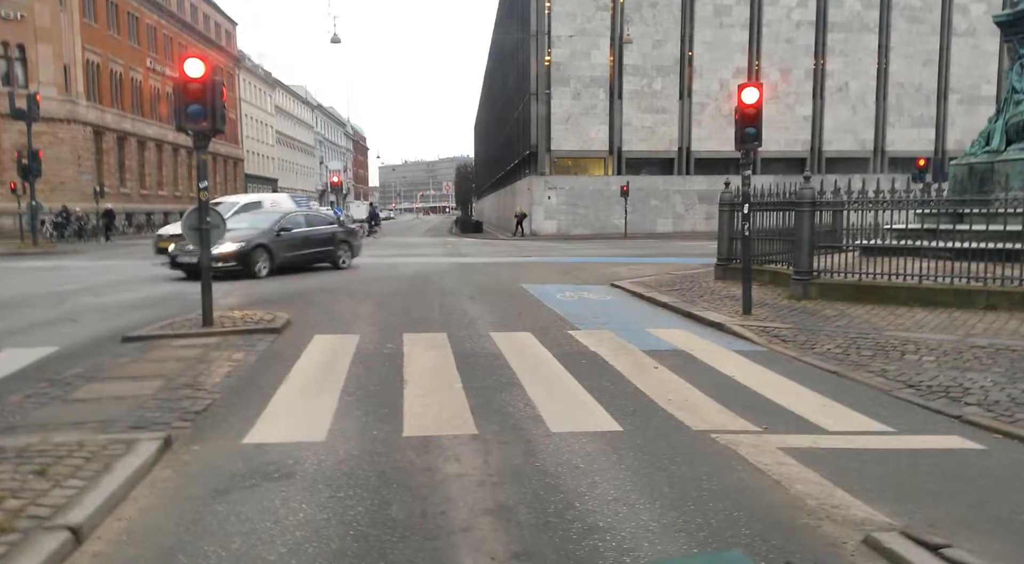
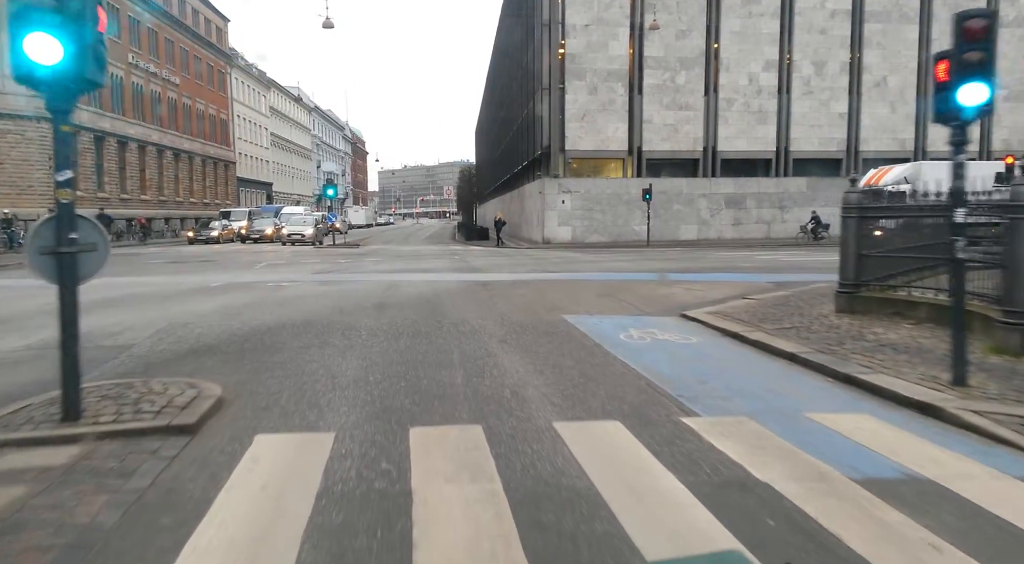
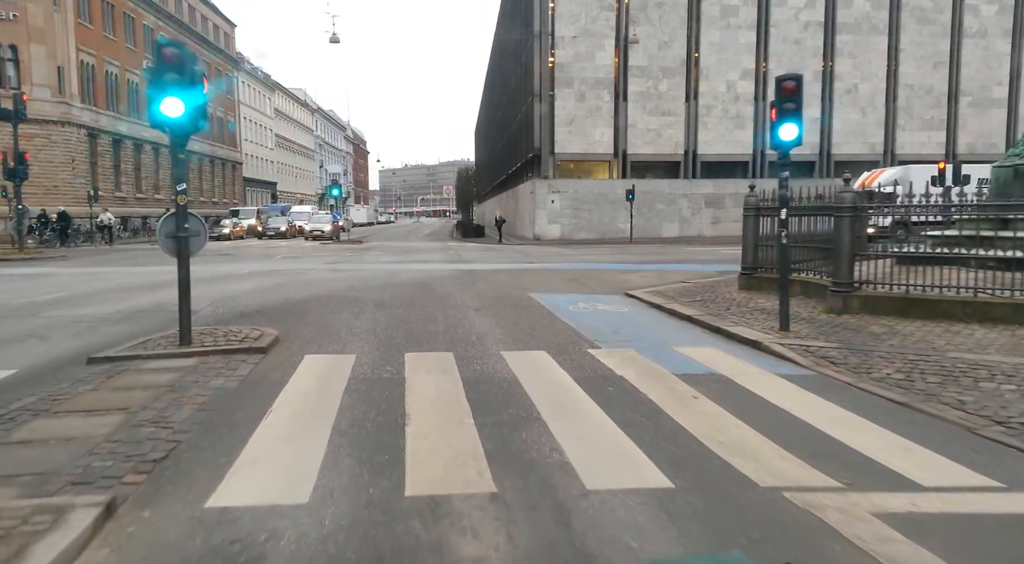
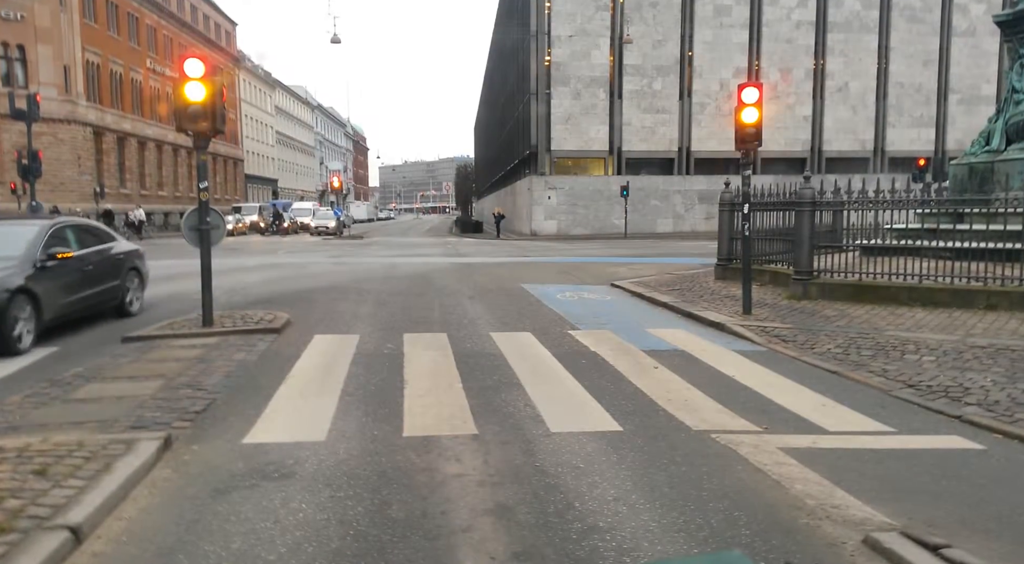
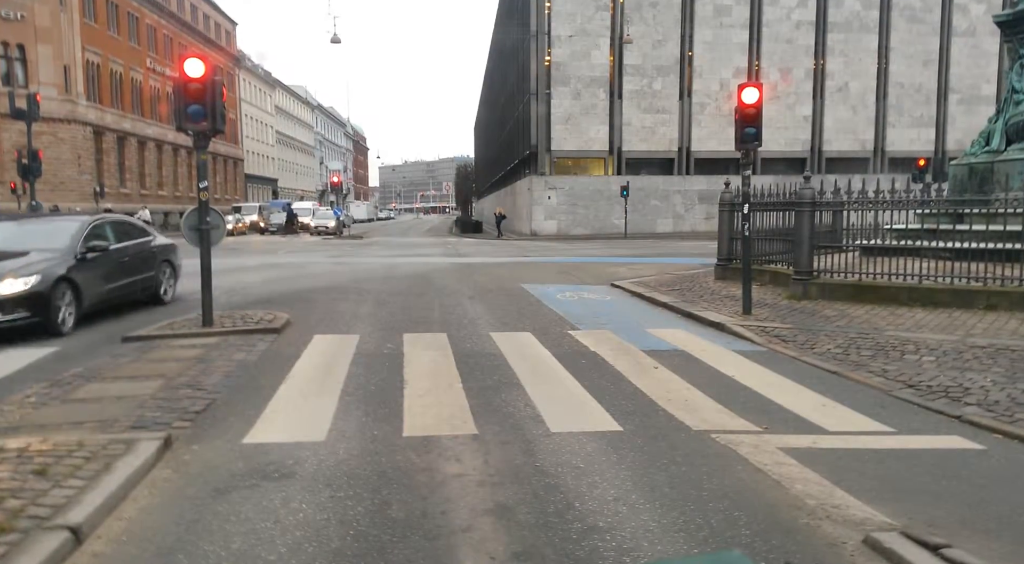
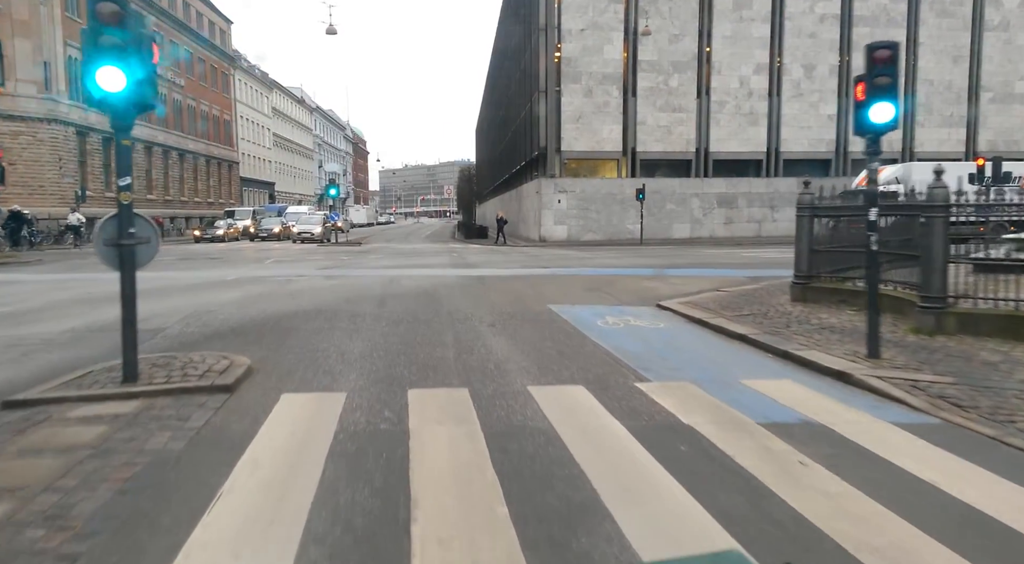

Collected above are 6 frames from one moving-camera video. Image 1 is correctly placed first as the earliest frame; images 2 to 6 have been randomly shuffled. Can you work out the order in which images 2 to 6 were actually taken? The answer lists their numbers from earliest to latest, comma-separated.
5, 4, 3, 6, 2
